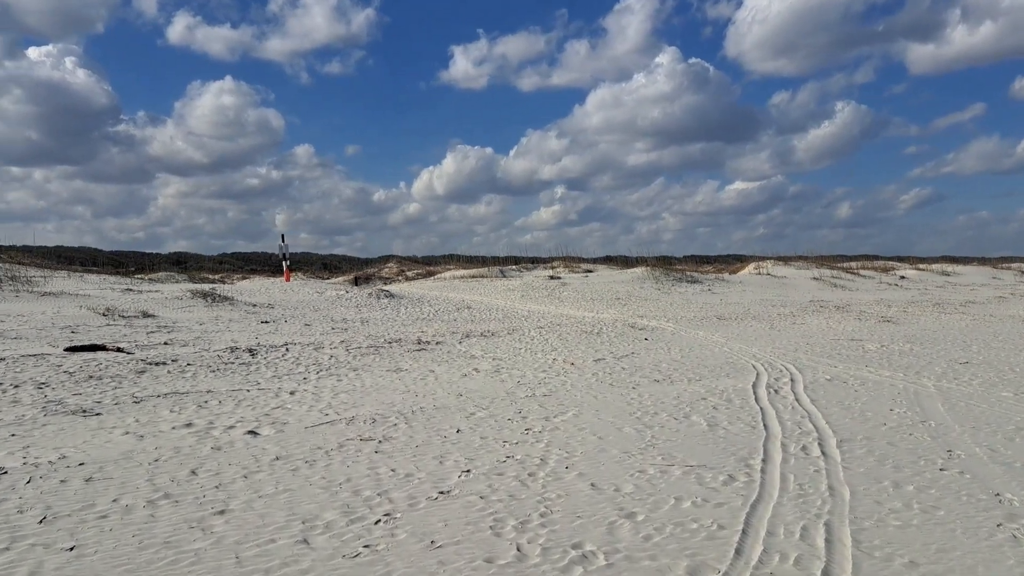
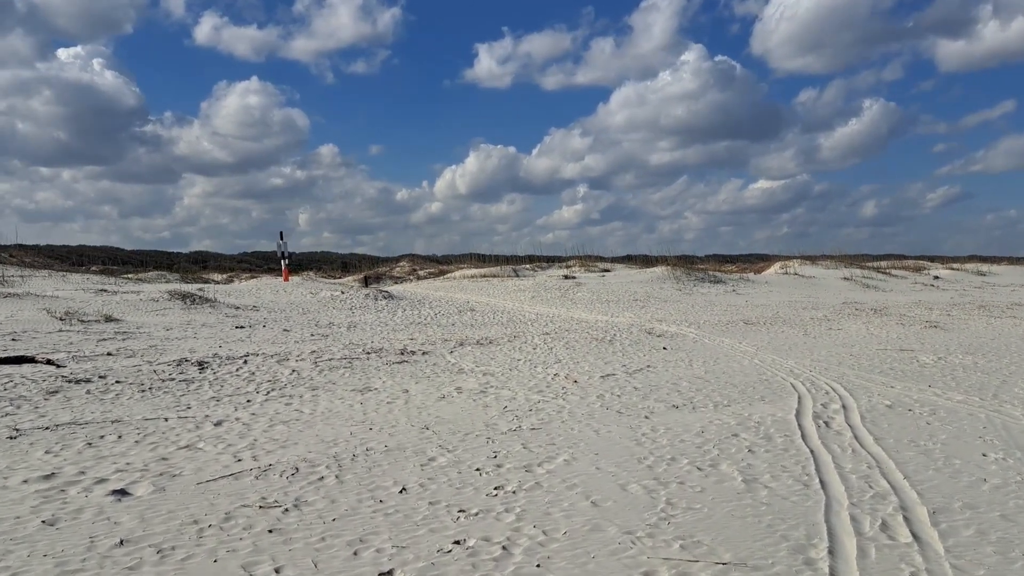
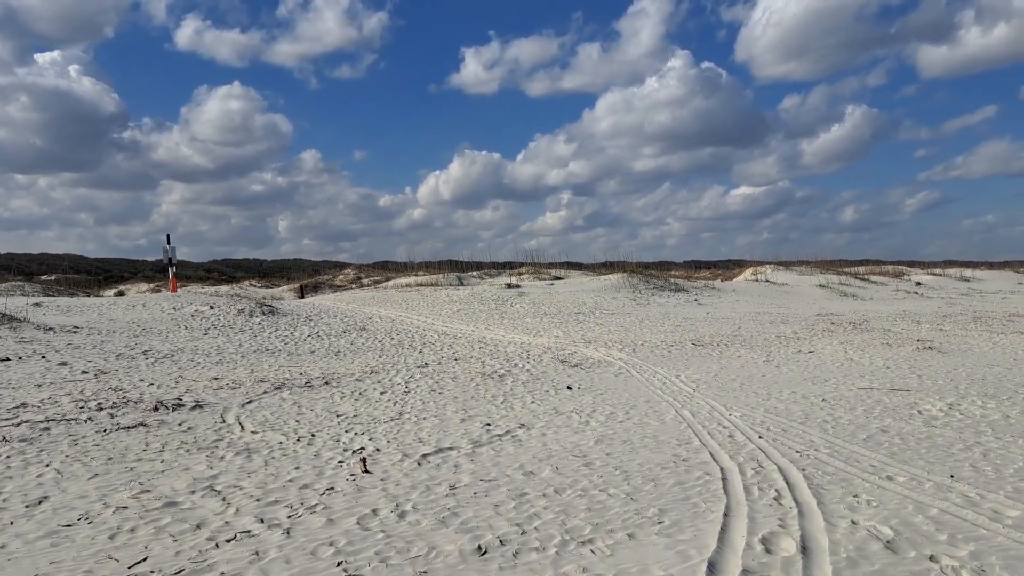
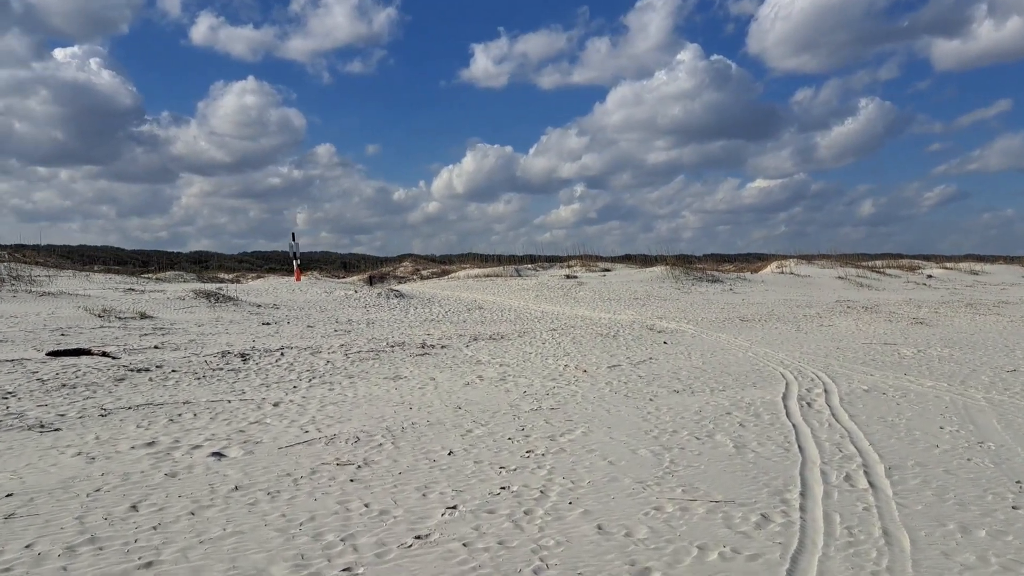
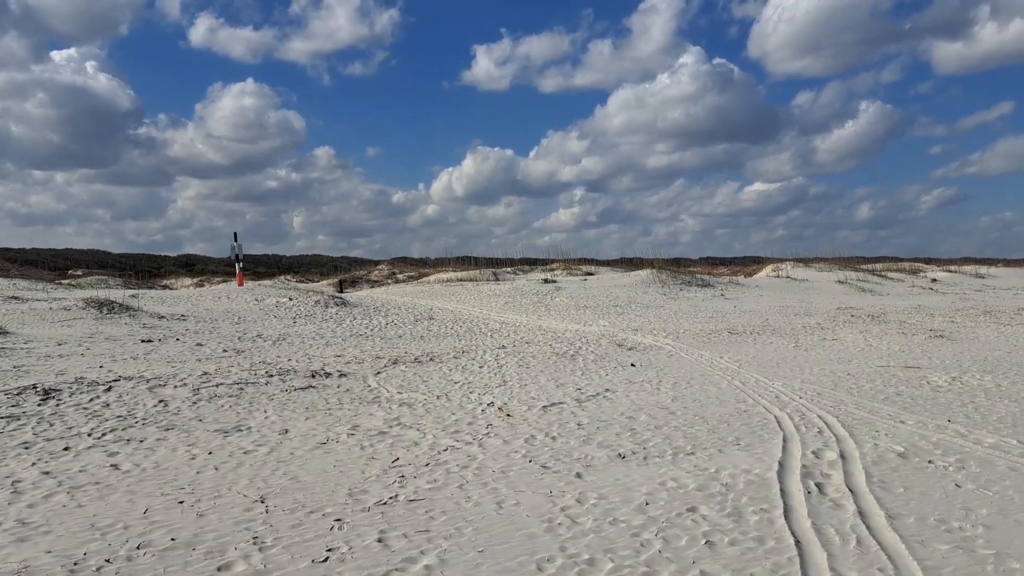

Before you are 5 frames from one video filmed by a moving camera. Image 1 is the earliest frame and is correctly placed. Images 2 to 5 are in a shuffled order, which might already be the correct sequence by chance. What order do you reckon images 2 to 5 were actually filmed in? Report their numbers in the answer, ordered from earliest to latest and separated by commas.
4, 2, 5, 3
